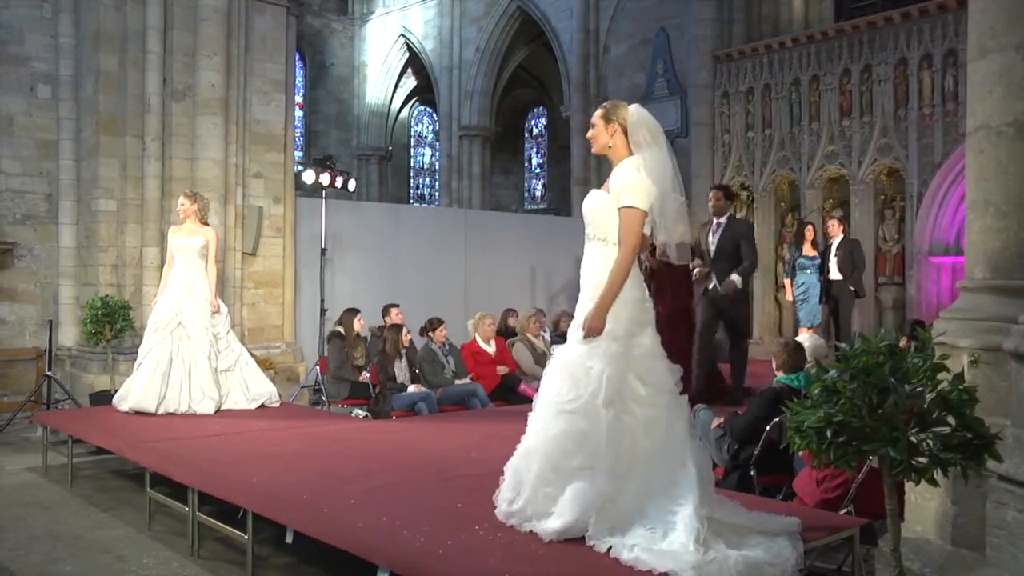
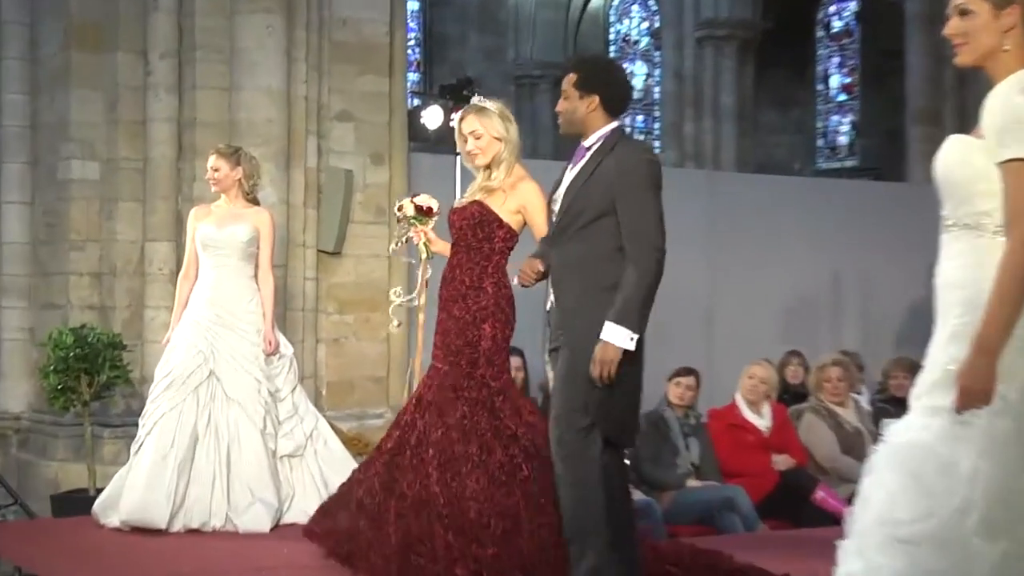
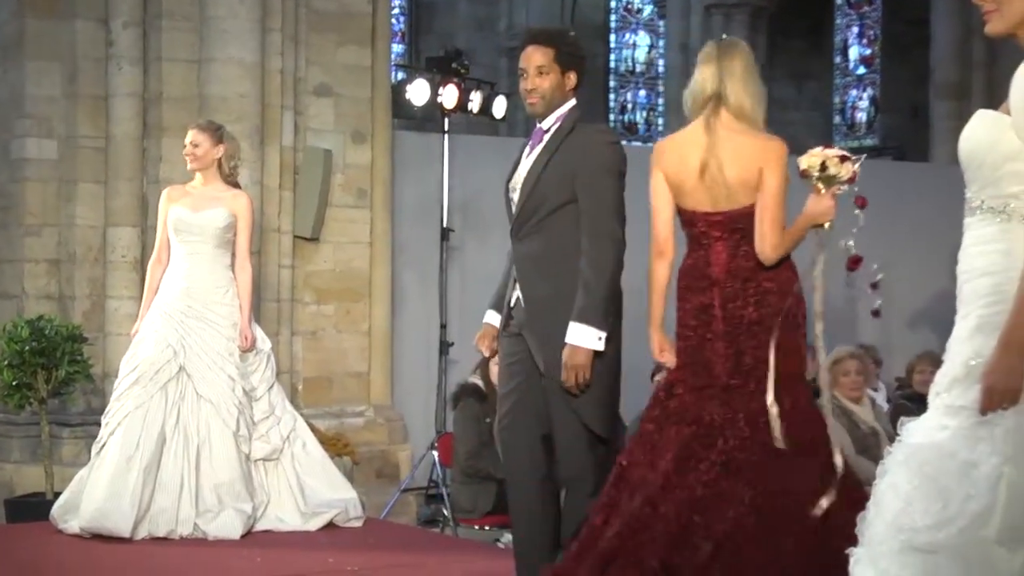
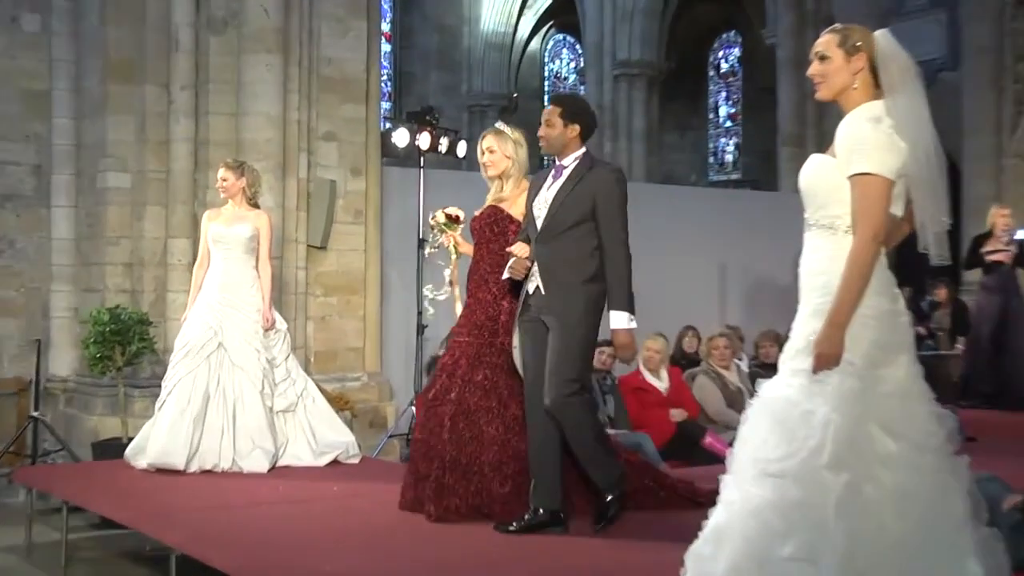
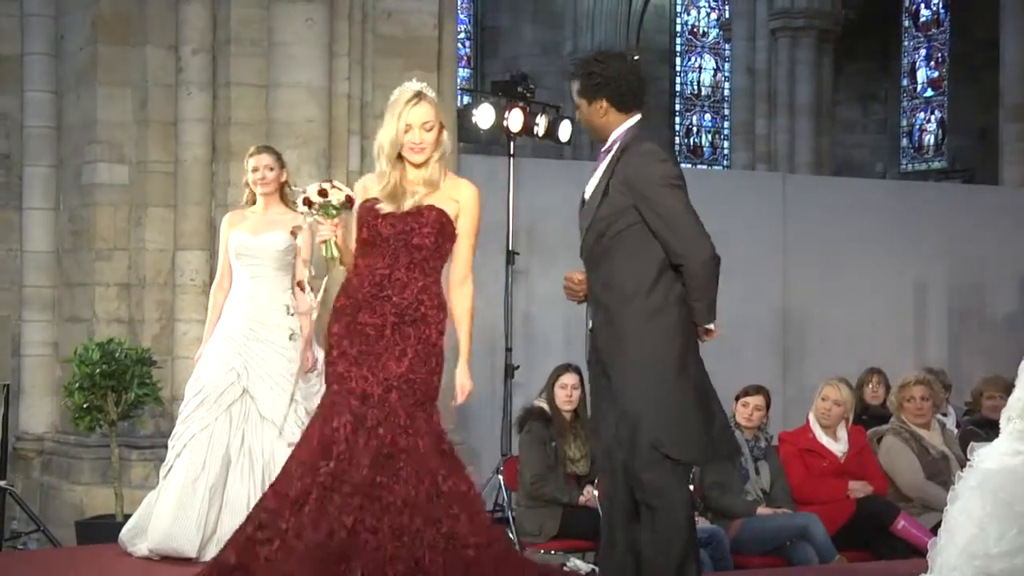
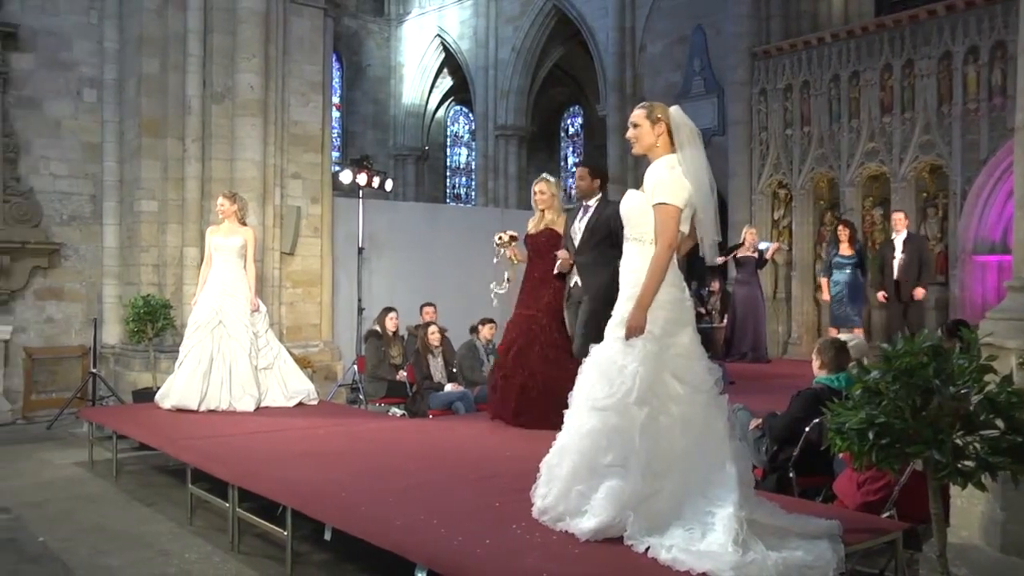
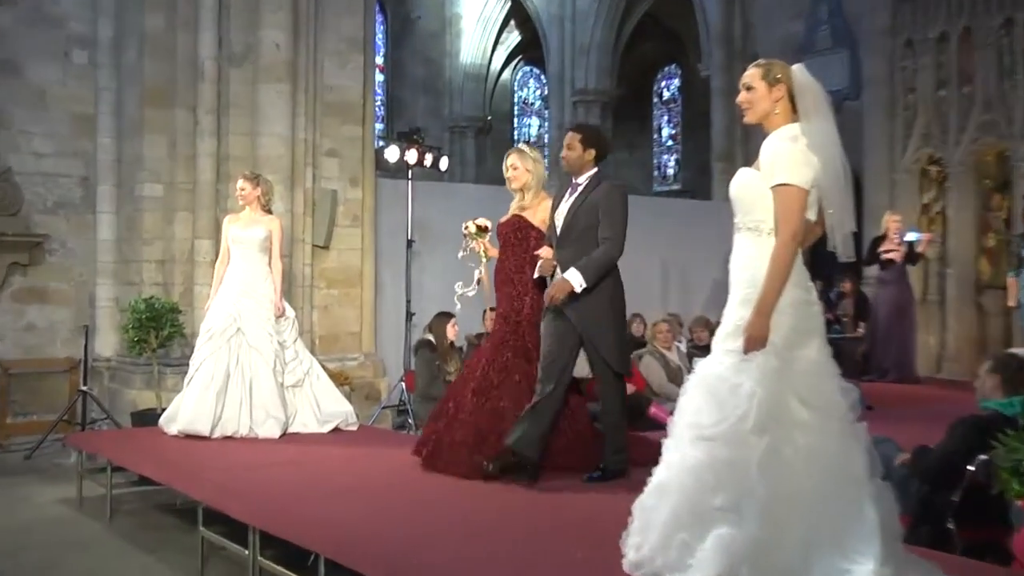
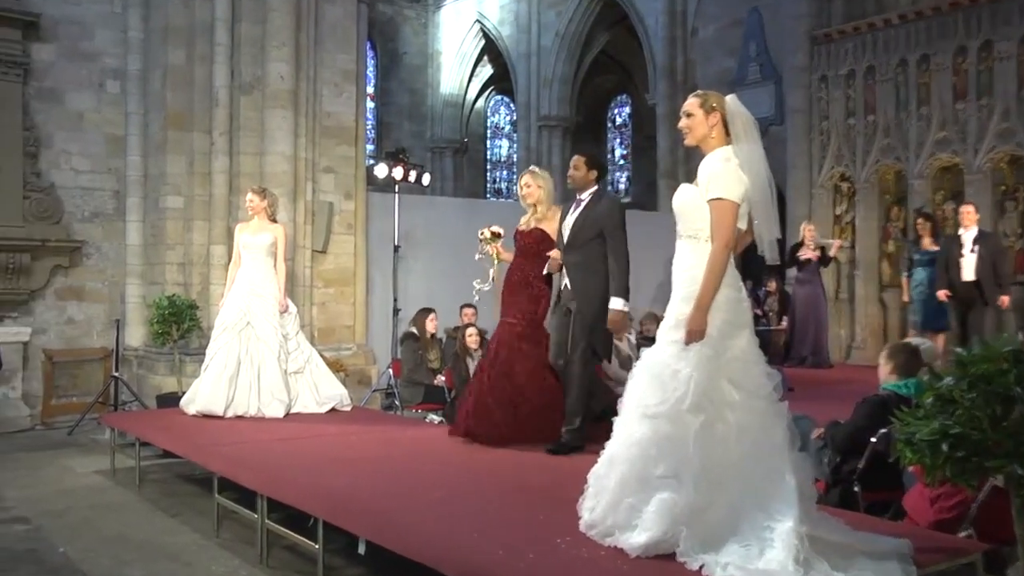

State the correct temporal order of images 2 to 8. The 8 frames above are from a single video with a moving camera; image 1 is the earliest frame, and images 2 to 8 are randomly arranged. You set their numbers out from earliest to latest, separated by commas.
6, 8, 7, 4, 2, 5, 3
